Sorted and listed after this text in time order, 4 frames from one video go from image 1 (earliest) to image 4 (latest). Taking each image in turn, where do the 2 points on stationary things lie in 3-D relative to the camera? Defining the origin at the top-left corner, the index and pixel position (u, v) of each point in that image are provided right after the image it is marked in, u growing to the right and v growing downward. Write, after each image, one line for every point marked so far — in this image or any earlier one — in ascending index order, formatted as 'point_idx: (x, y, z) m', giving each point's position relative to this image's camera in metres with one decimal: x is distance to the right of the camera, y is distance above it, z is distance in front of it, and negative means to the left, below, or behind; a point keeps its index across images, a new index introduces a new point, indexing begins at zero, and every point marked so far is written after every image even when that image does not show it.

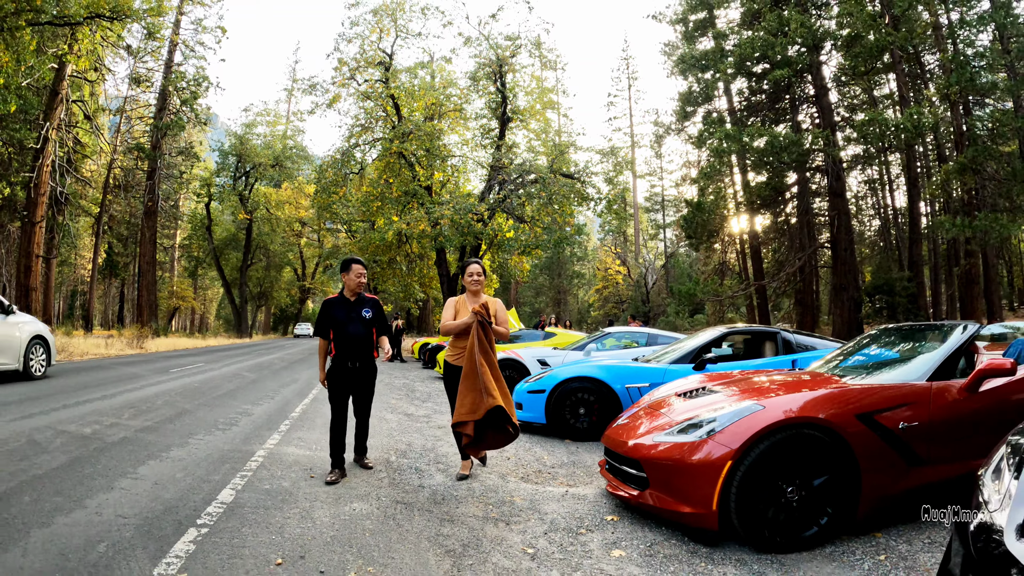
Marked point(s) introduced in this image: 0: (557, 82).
0: (+1.7, +7.3, +19.5) m
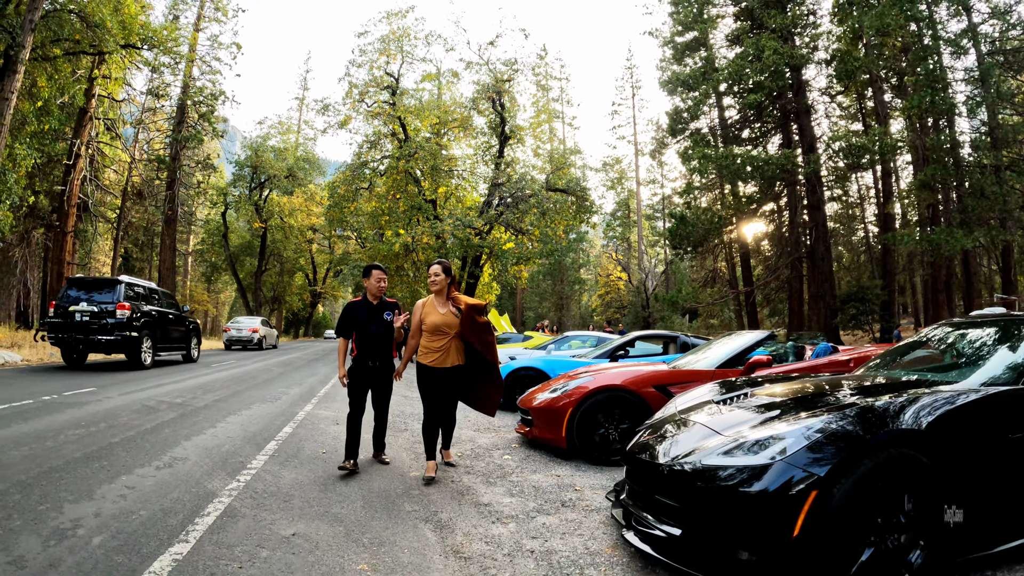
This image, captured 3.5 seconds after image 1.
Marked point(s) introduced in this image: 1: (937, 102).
0: (+1.6, +7.1, +21.1) m
1: (+11.3, +4.9, +14.5) m
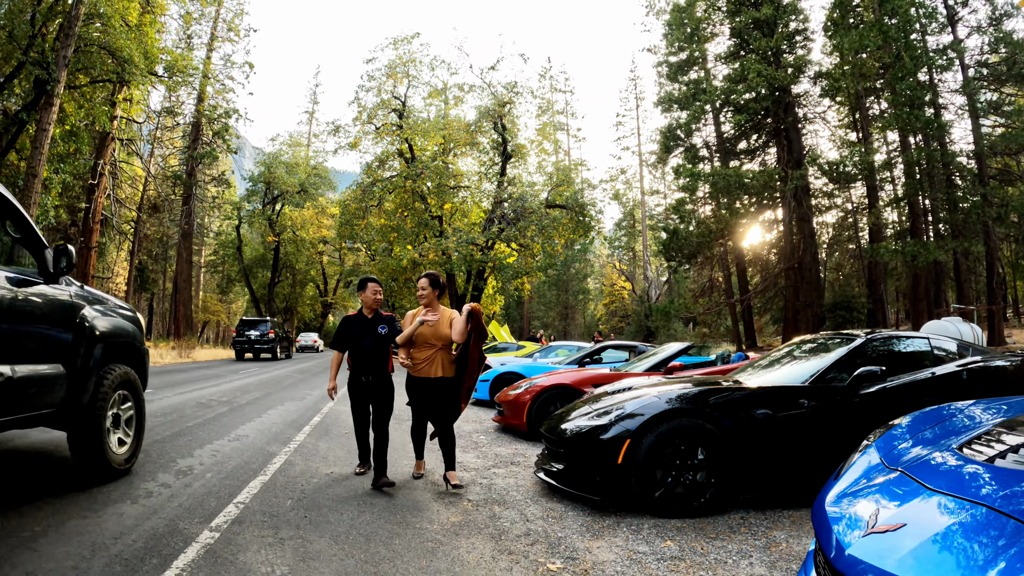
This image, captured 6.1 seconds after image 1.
0: (+1.6, +6.6, +22.4) m
1: (+11.2, +4.7, +15.6) m
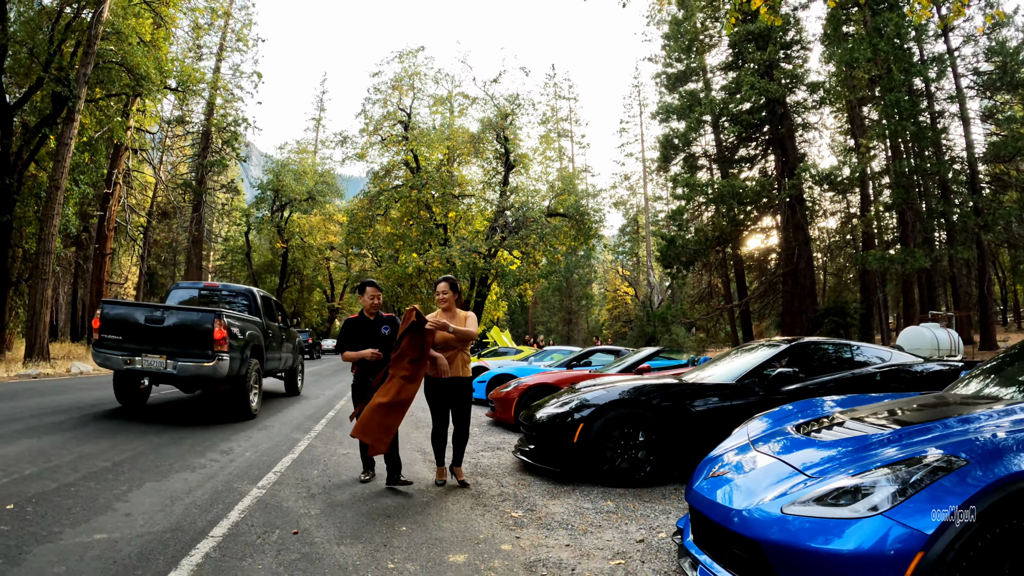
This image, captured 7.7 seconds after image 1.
0: (+1.7, +6.4, +23.1) m
1: (+11.2, +4.5, +16.2) m
